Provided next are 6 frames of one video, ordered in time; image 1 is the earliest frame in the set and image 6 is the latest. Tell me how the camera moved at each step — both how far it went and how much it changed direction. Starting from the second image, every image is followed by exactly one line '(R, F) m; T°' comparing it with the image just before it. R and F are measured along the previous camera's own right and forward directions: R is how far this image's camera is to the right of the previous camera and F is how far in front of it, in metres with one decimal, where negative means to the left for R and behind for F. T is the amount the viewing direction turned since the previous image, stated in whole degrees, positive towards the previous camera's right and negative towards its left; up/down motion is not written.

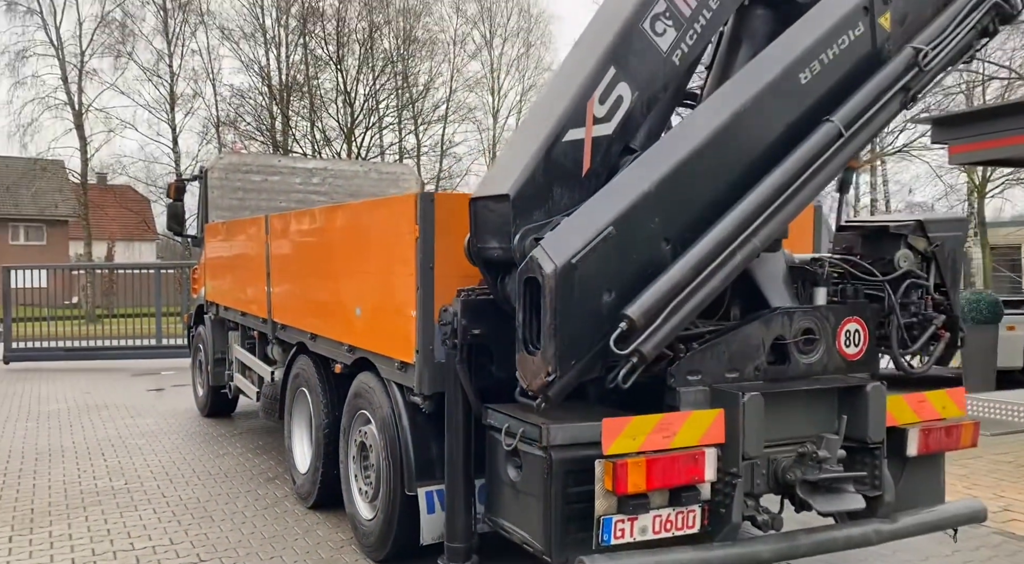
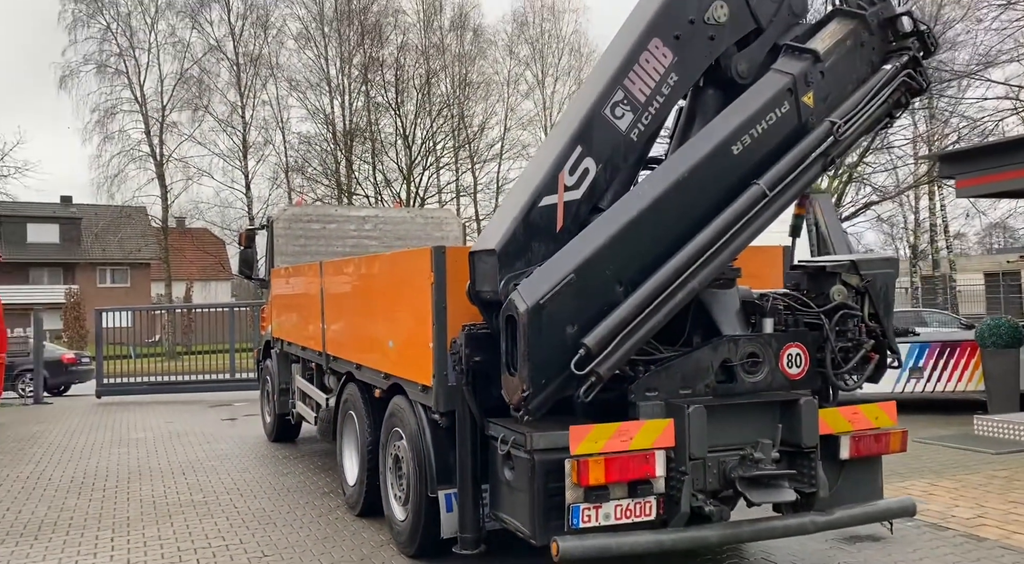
(+0.4, -0.8) m; -5°
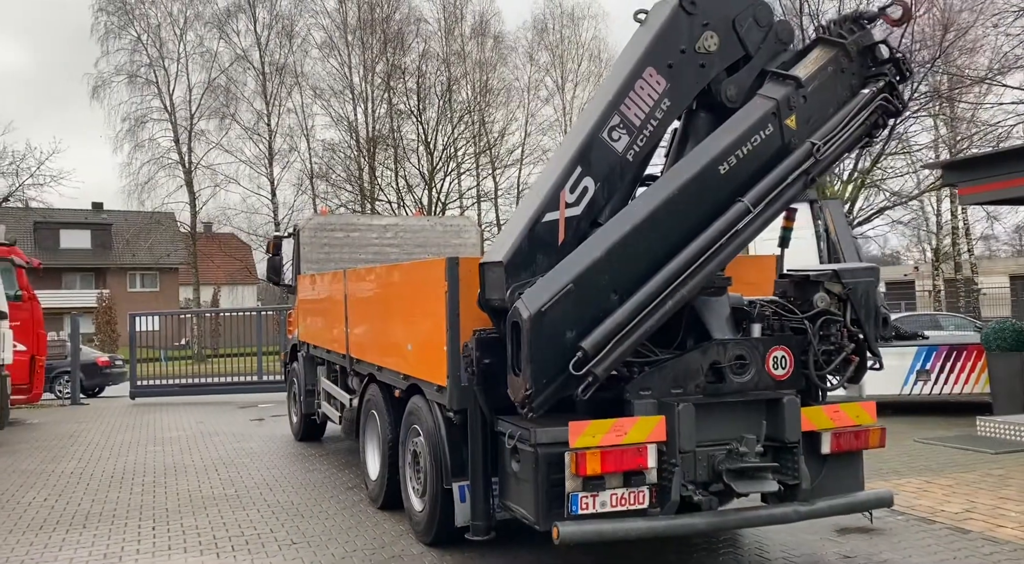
(+0.1, -0.4) m; -2°
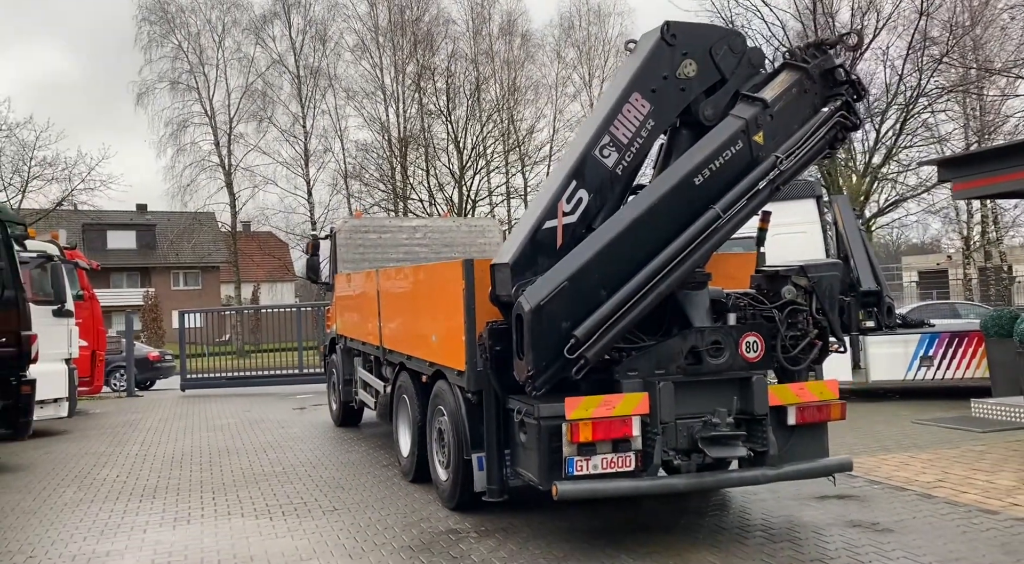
(+0.2, -0.8) m; -2°
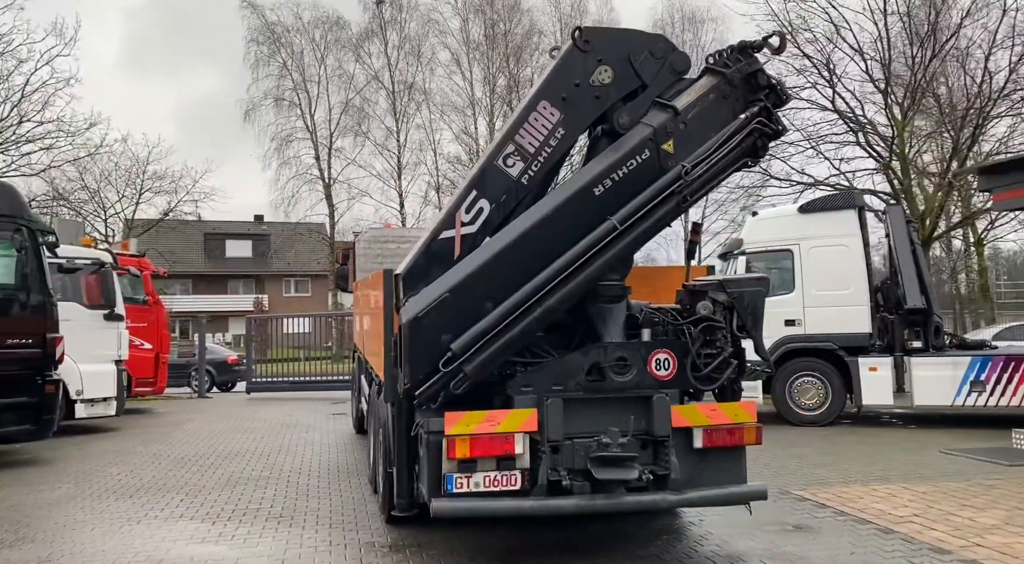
(+1.4, +0.2) m; -8°
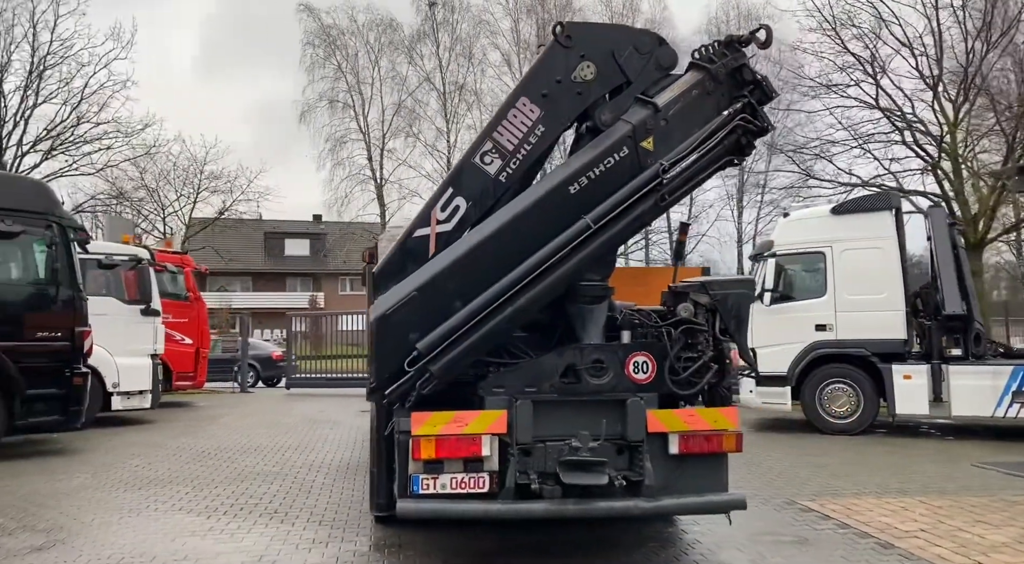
(+0.5, +0.1) m; -4°
